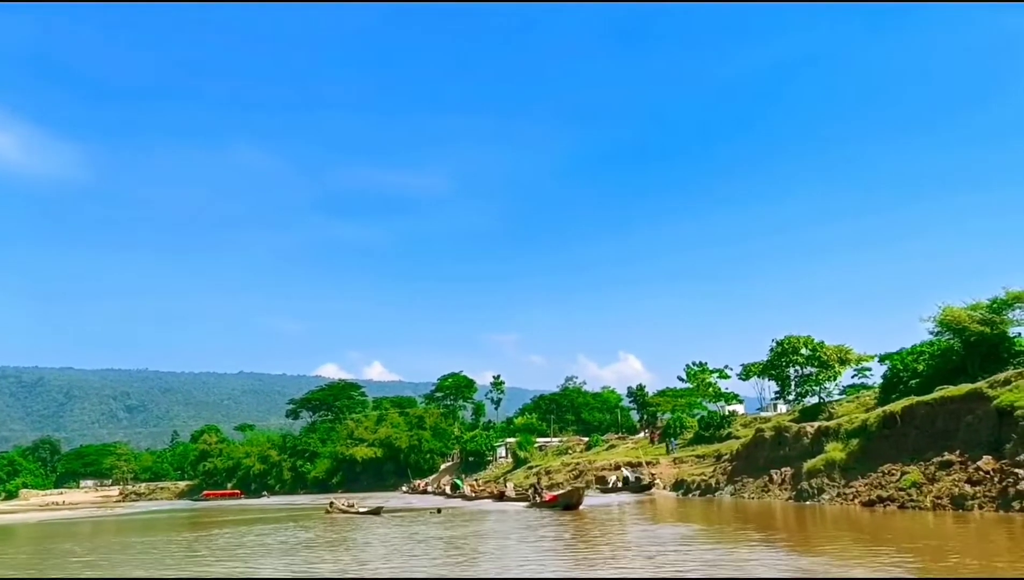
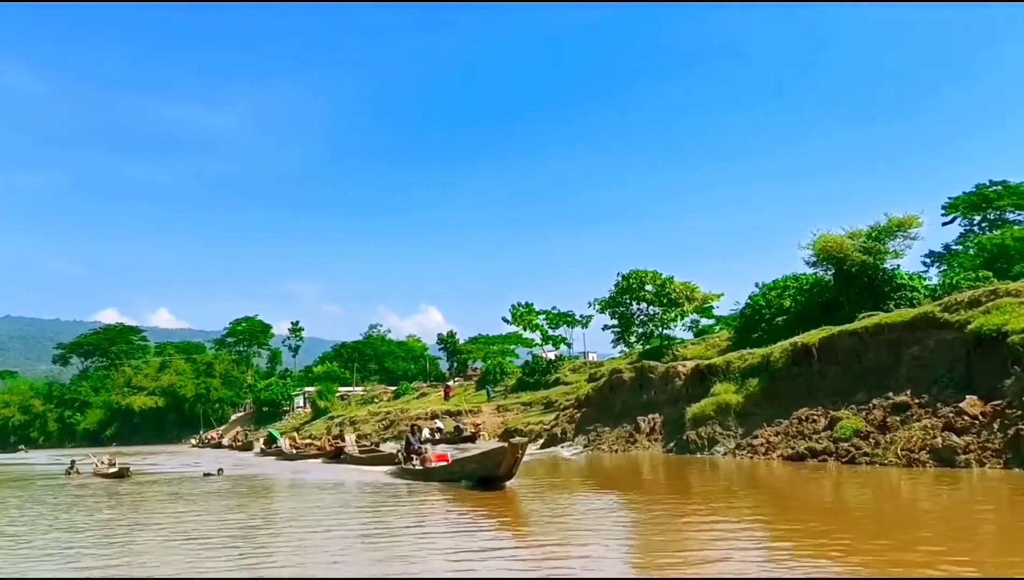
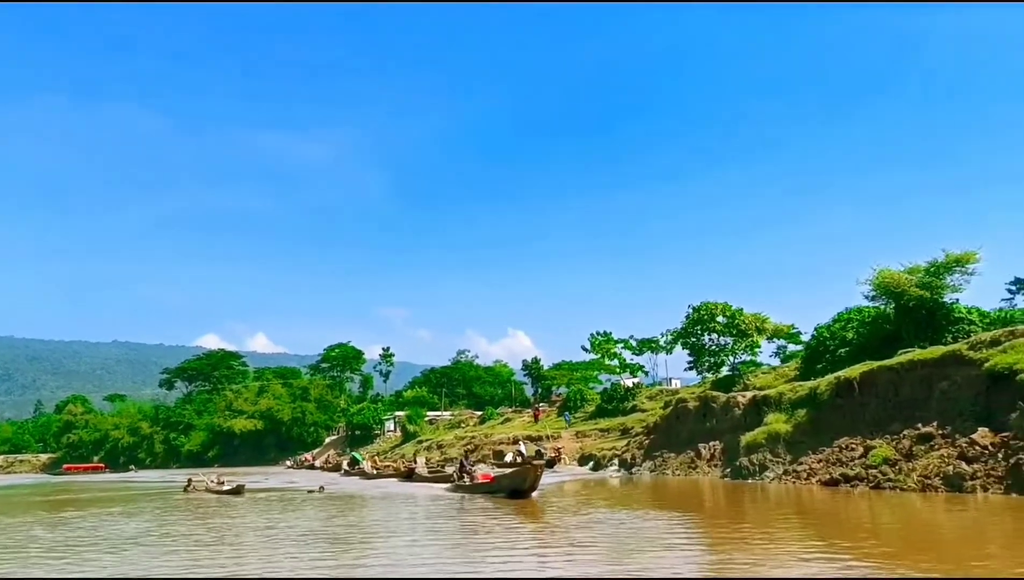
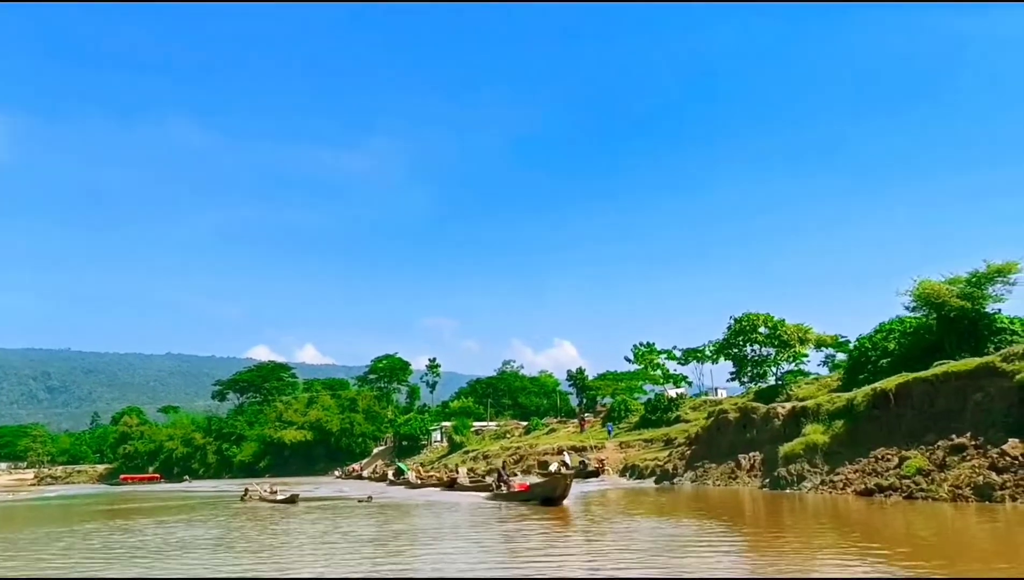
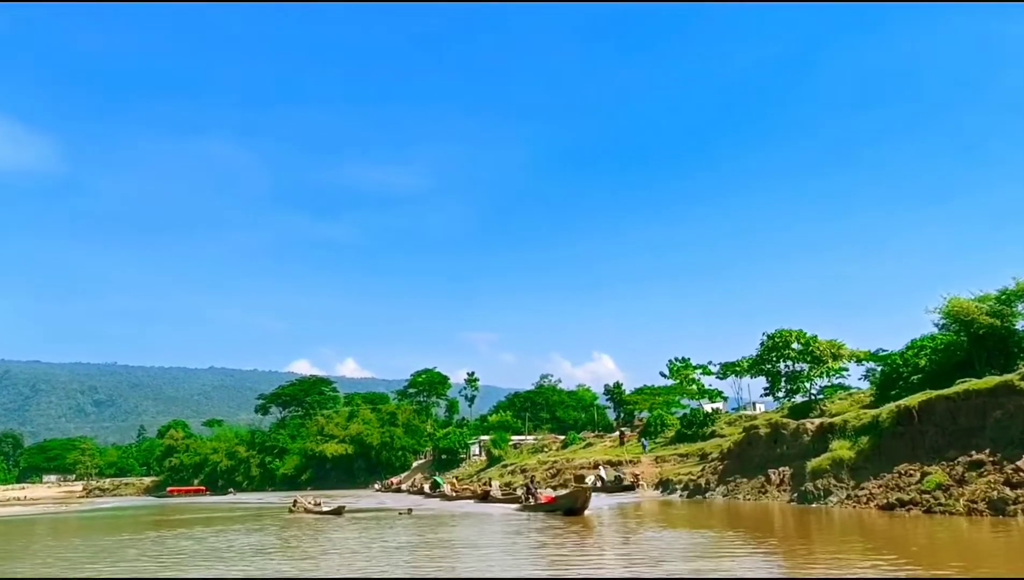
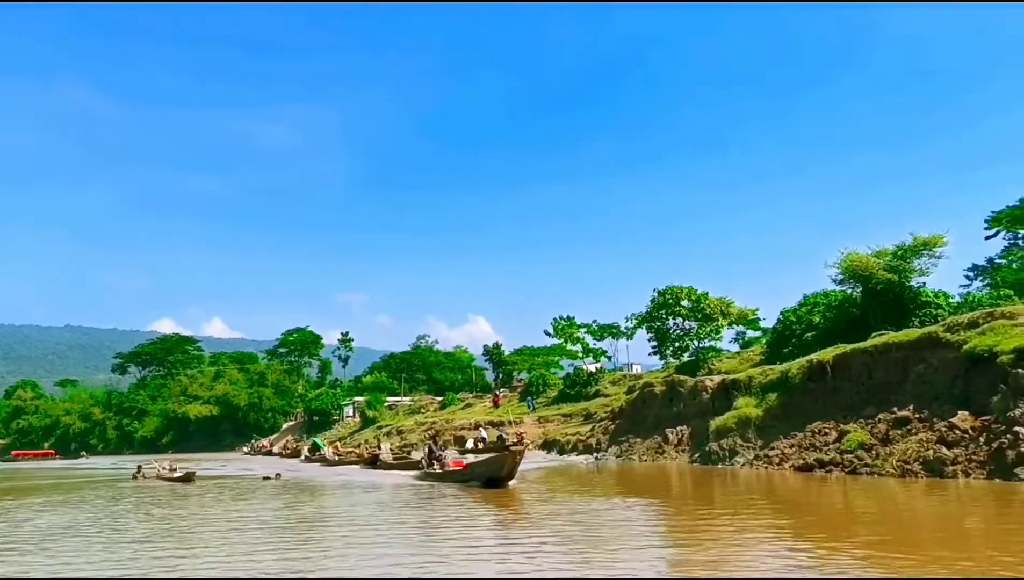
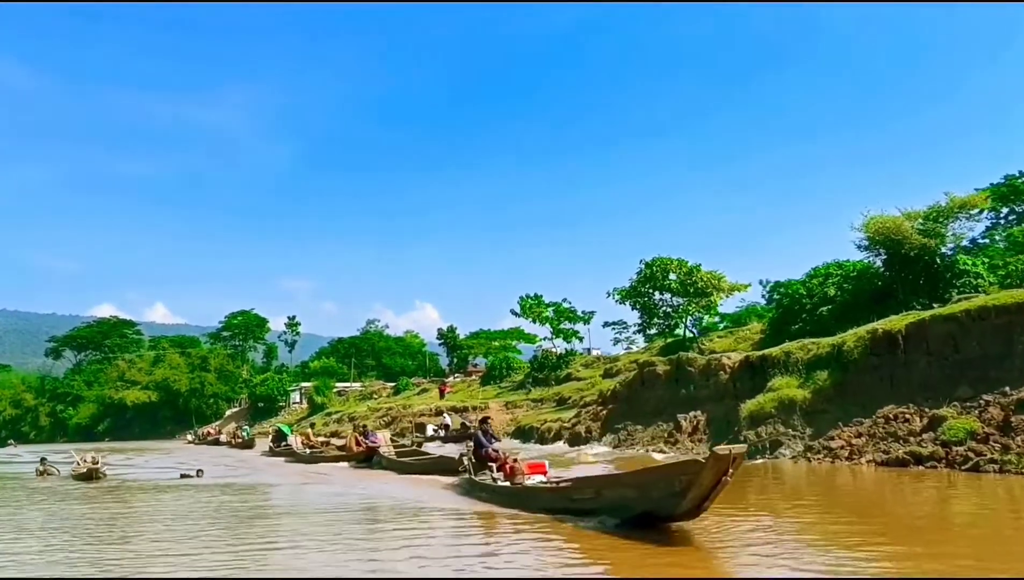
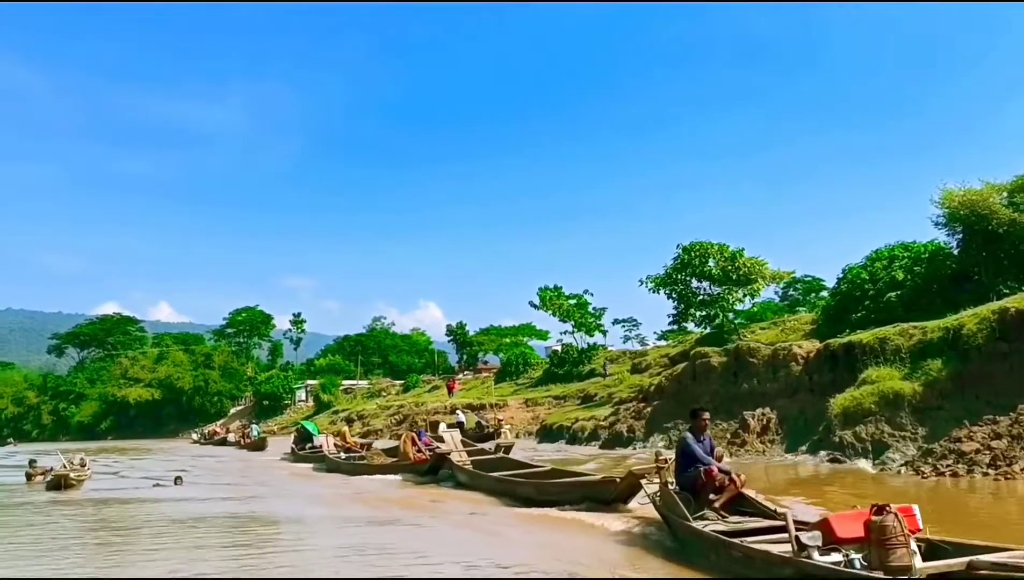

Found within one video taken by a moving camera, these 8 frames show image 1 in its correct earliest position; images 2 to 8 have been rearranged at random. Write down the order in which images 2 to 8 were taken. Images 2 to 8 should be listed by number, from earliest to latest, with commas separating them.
5, 4, 3, 6, 2, 7, 8
